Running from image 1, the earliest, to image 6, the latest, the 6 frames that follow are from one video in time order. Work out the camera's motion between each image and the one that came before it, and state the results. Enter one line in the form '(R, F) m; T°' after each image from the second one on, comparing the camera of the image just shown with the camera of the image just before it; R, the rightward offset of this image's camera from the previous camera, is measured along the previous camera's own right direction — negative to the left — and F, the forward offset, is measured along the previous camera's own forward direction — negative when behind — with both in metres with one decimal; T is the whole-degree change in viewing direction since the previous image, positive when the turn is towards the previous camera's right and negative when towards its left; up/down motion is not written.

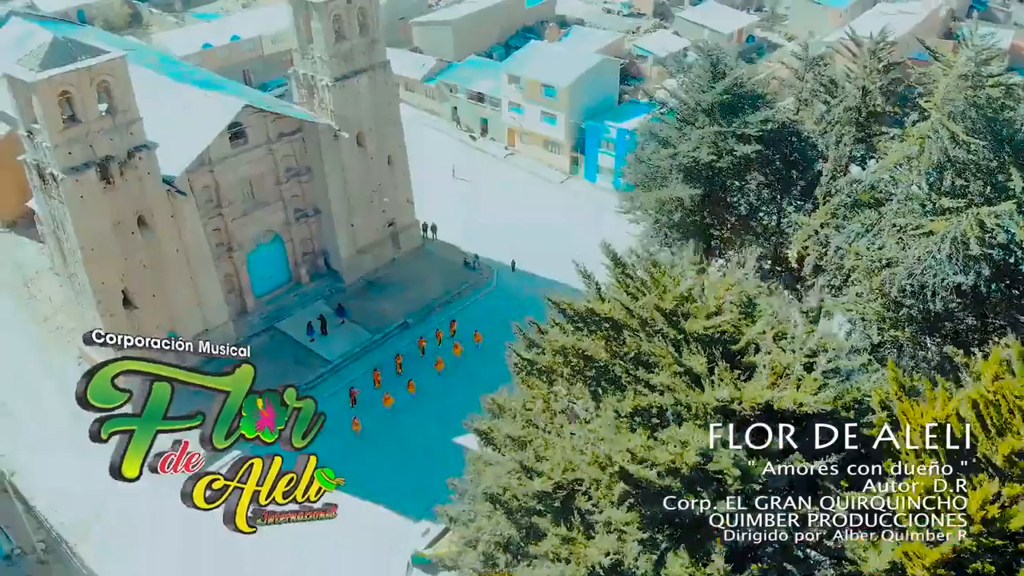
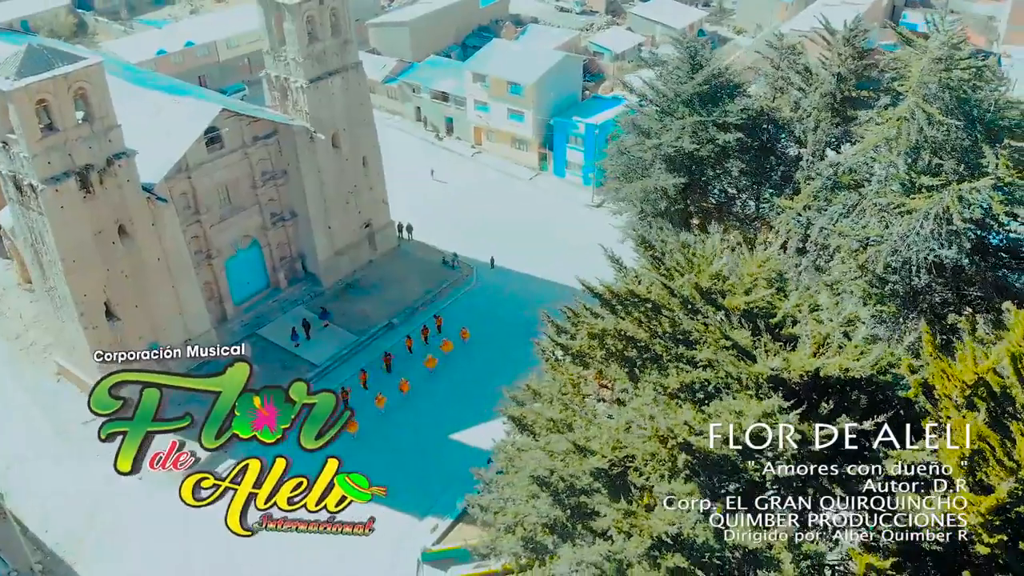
(-1.7, -0.2) m; +4°
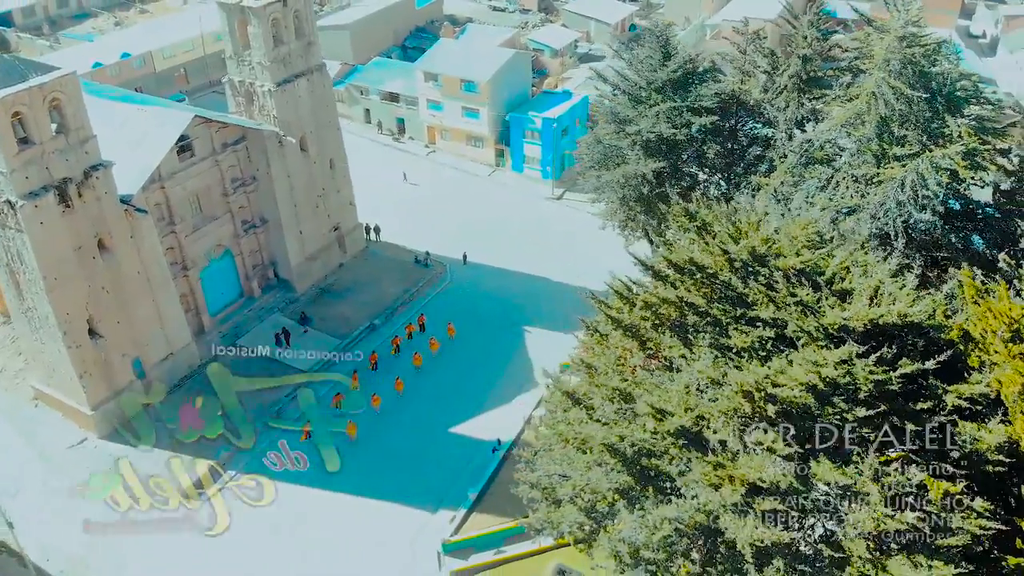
(-2.8, -0.4) m; +6°
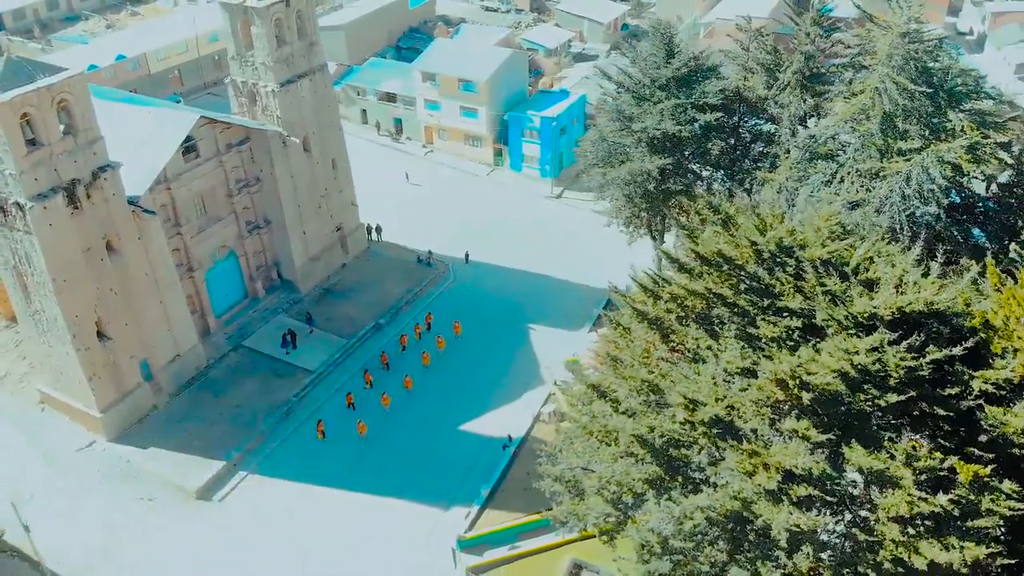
(-0.9, -0.1) m; +1°
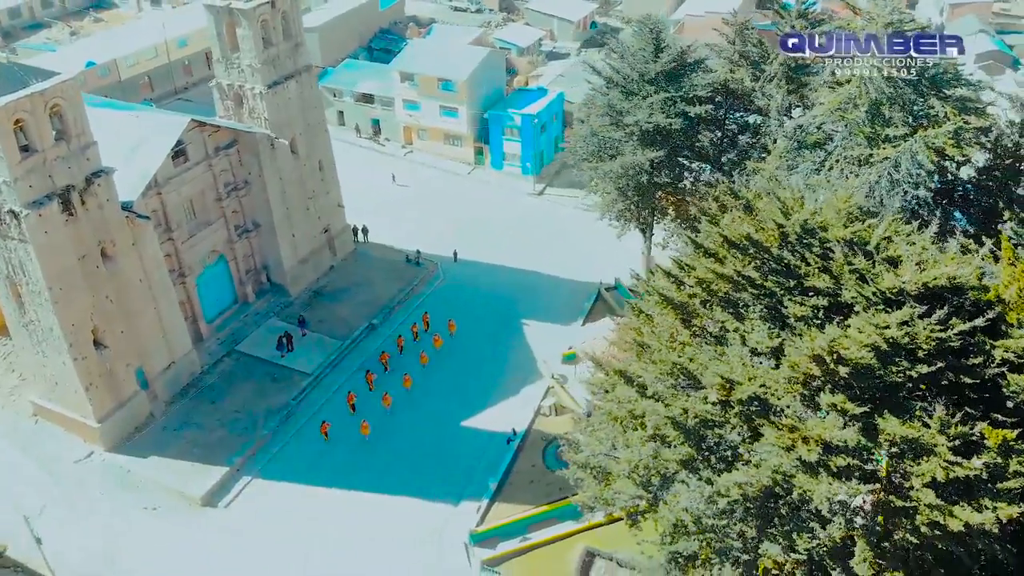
(-1.4, -0.2) m; +3°
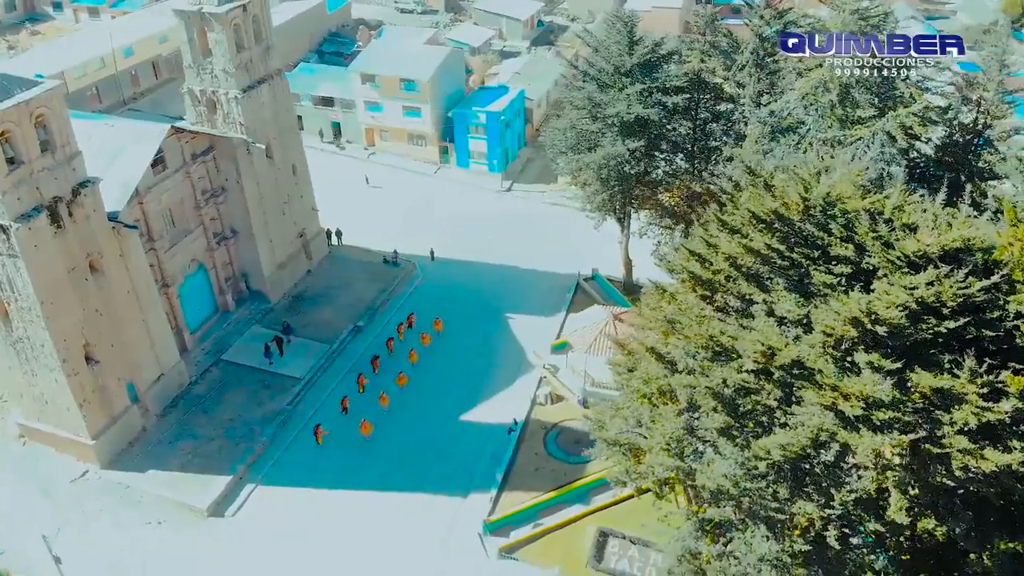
(-2.2, -0.4) m; +4°
